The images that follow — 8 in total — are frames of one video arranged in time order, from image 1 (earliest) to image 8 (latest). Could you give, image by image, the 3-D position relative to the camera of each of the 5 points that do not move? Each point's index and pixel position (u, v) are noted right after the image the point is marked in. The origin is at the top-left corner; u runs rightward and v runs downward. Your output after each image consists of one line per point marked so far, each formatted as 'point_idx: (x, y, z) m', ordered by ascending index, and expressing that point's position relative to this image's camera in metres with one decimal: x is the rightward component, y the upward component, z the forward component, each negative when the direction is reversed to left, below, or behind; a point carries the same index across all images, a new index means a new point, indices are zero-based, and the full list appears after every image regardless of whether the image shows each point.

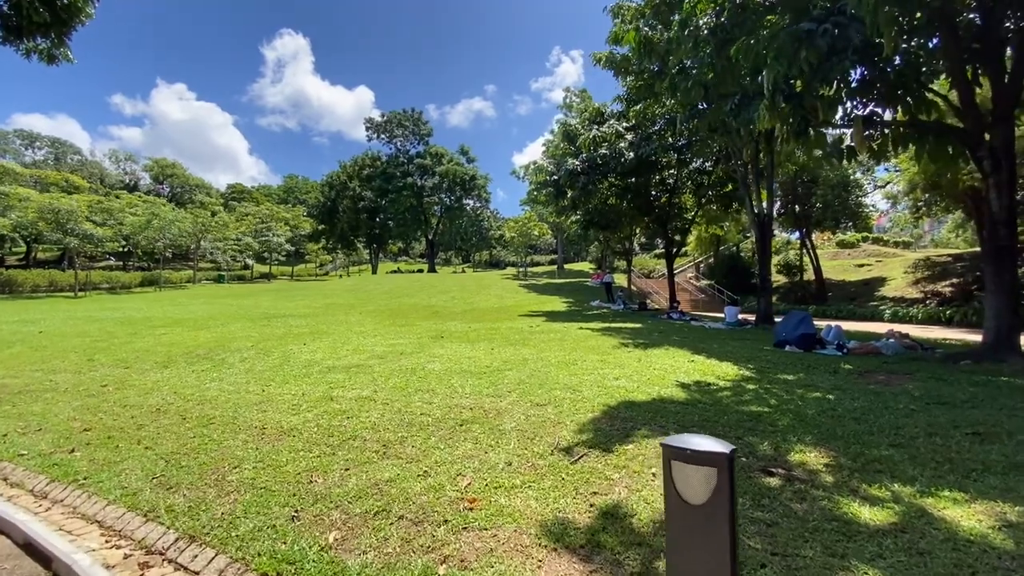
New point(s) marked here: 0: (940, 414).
0: (+4.3, -1.2, +4.7) m
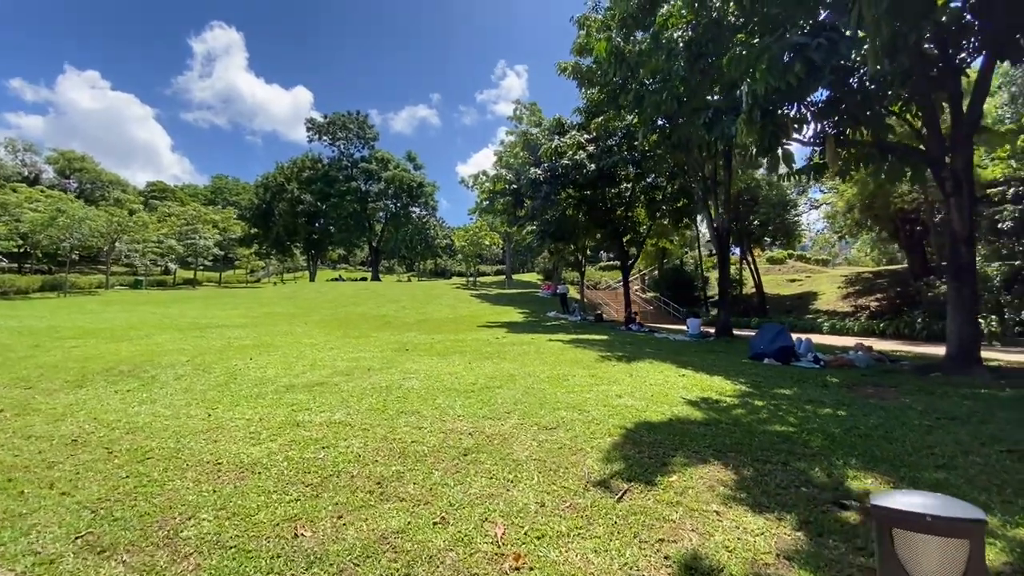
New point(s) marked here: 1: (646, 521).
0: (+4.4, -1.4, +4.7) m
1: (+0.9, -1.5, +3.1) m
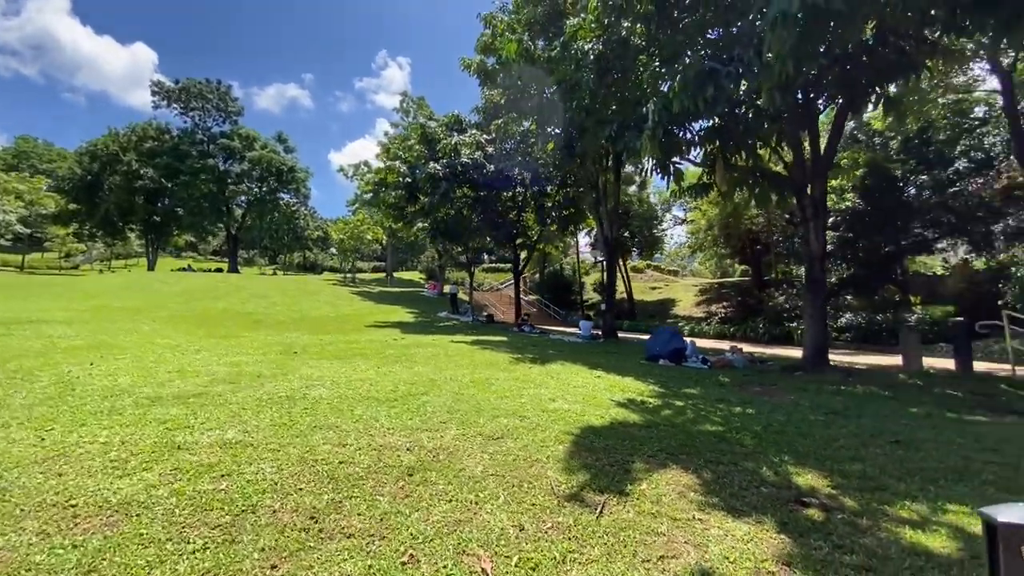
0: (+3.8, -1.5, +5.4) m
1: (+0.8, -1.5, +2.9) m
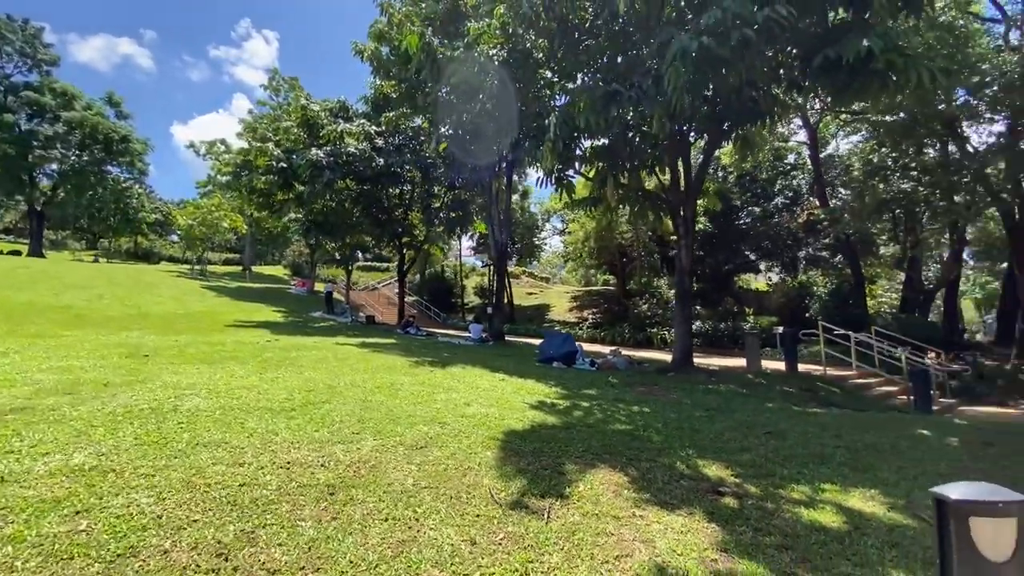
0: (+2.7, -1.6, +6.1) m
1: (+0.5, -1.6, +3.0) m
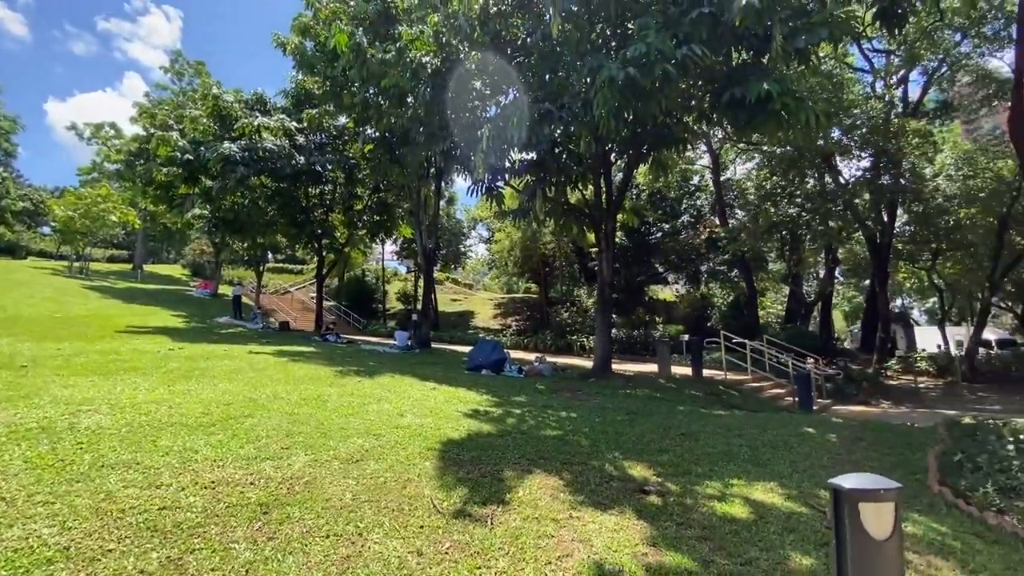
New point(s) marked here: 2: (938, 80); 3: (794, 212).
0: (+1.8, -1.8, +6.6) m
1: (+0.1, -1.7, +3.1) m
2: (+12.8, +6.4, +14.4) m
3: (+8.5, +2.3, +14.6) m
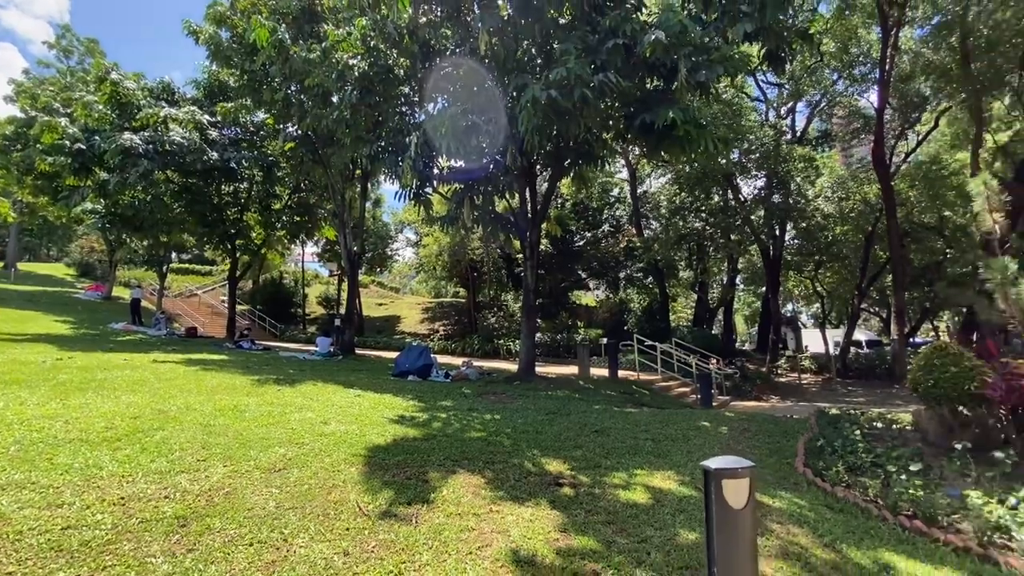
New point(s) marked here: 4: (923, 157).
0: (+0.8, -1.9, +7.0) m
1: (-0.4, -1.7, +3.4) m
2: (+10.5, +6.1, +16.4) m
3: (+6.2, +2.1, +16.0) m
4: (+13.3, +4.3, +15.4) m
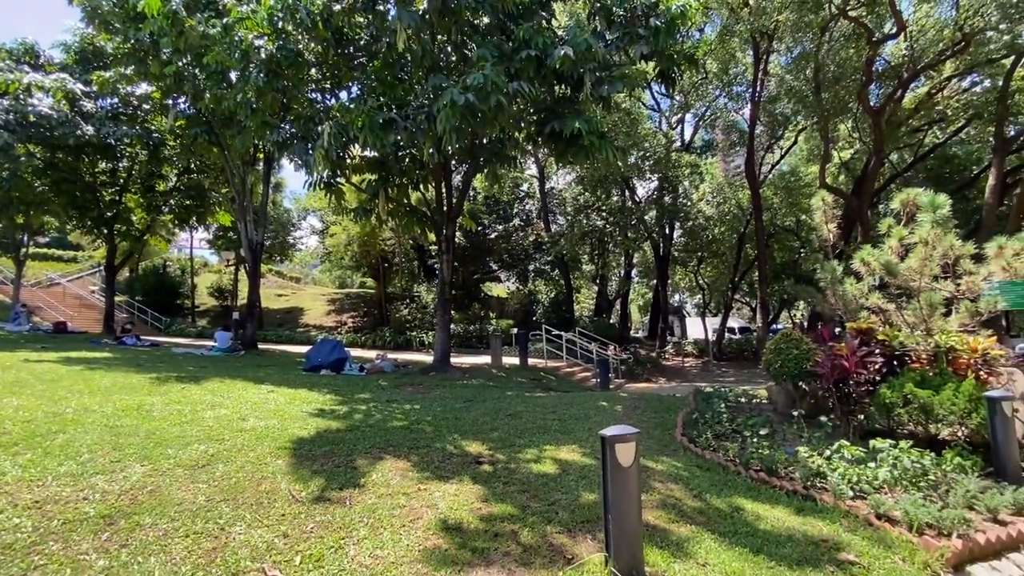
0: (-0.5, -1.9, +7.5) m
1: (-1.0, -1.7, +3.7) m
2: (+7.4, +6.3, +18.4) m
3: (+3.2, +2.4, +17.3) m
4: (+10.3, +4.5, +18.0) m
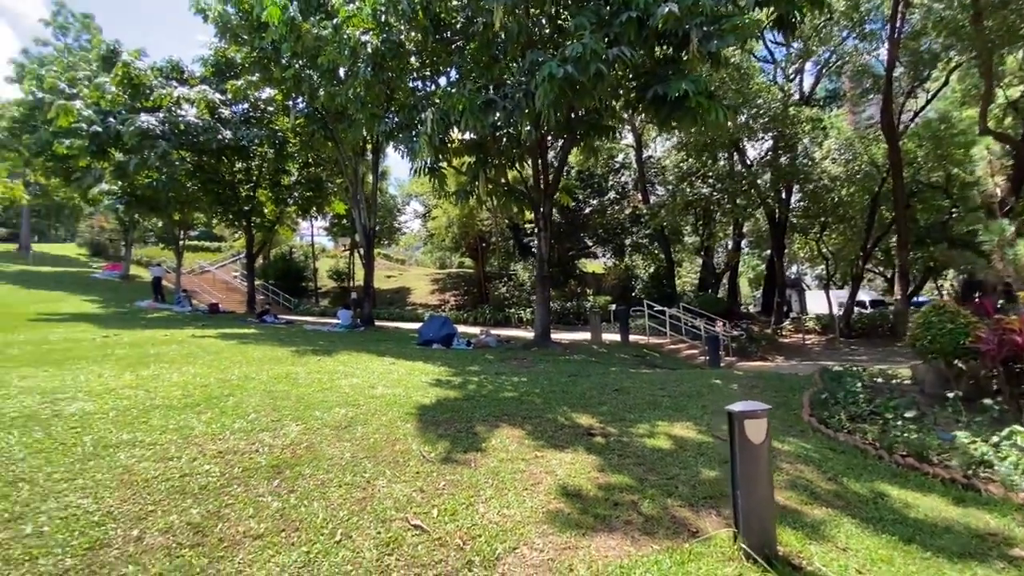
0: (+1.2, -1.5, +7.6) m
1: (0.0, -1.5, +3.9) m
2: (+10.8, +7.4, +16.4) m
3: (+6.6, +3.3, +16.2) m
4: (+13.6, +5.6, +15.5) m
